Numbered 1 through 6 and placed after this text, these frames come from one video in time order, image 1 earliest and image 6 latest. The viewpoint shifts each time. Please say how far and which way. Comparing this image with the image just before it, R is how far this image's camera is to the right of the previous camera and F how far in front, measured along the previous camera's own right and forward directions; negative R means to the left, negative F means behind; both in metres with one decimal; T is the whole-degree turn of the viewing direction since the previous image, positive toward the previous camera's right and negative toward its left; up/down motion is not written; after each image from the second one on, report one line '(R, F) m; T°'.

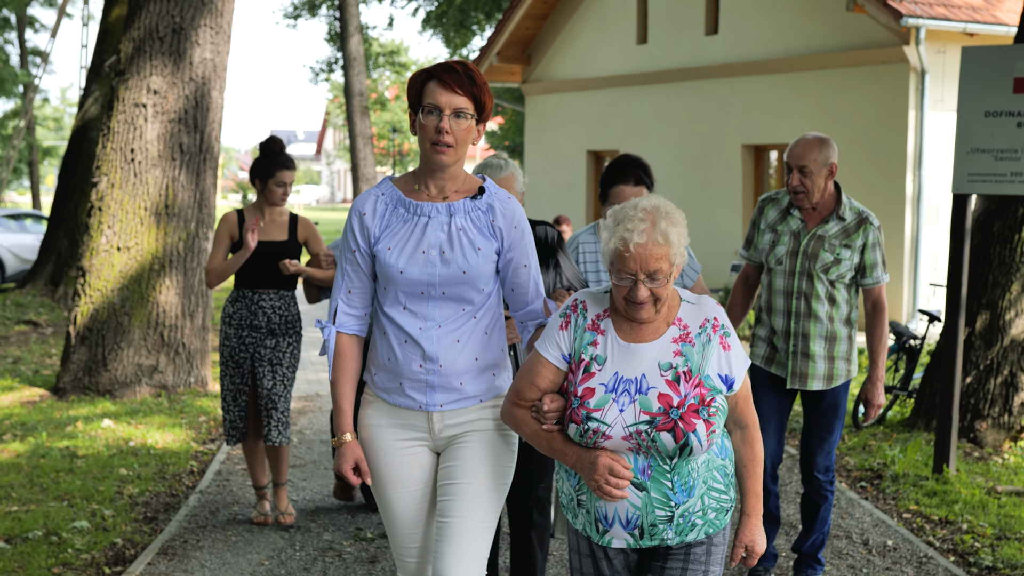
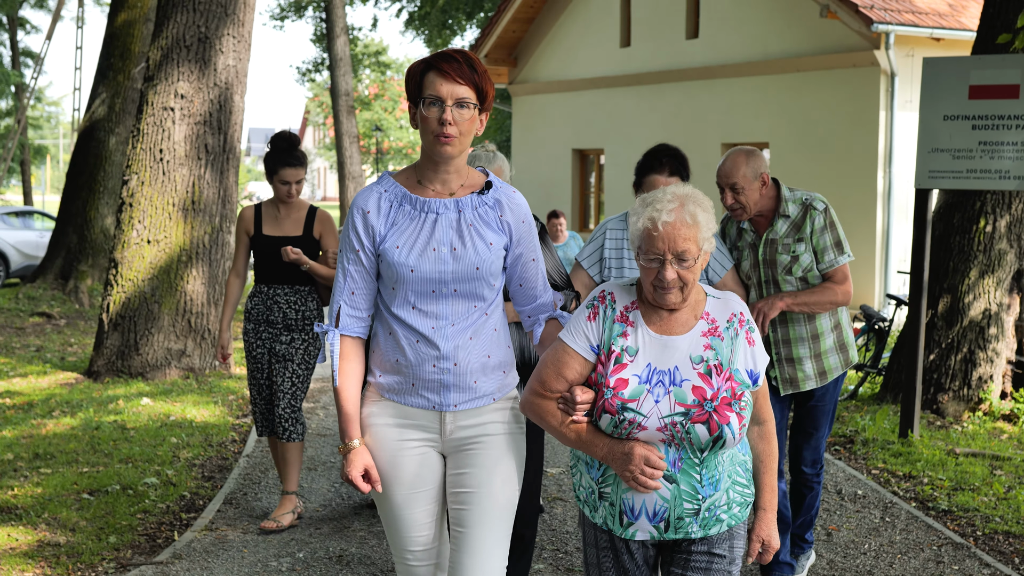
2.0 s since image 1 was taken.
(-0.2, -0.7) m; +1°
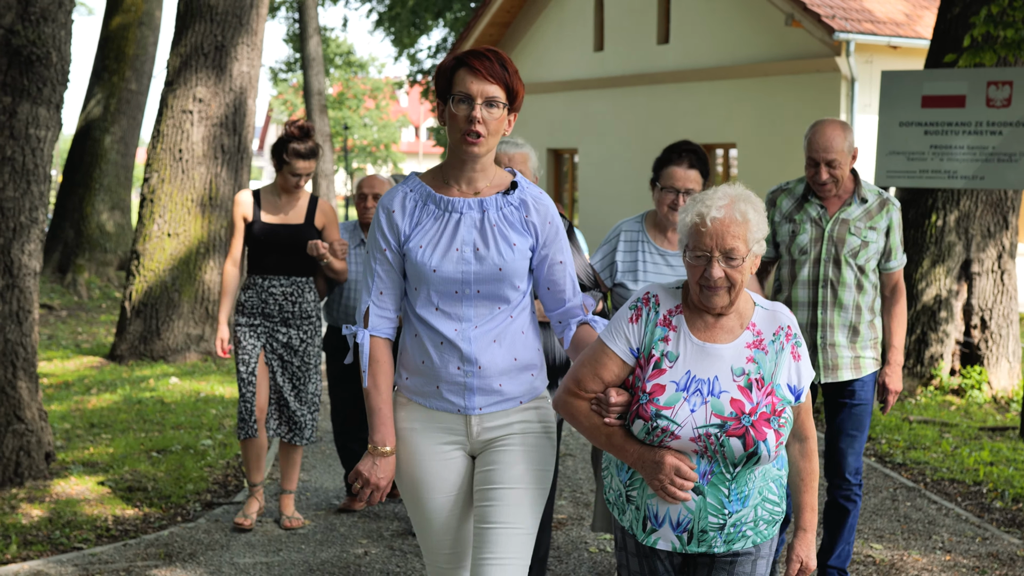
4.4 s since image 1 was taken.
(-0.4, -0.8) m; +2°
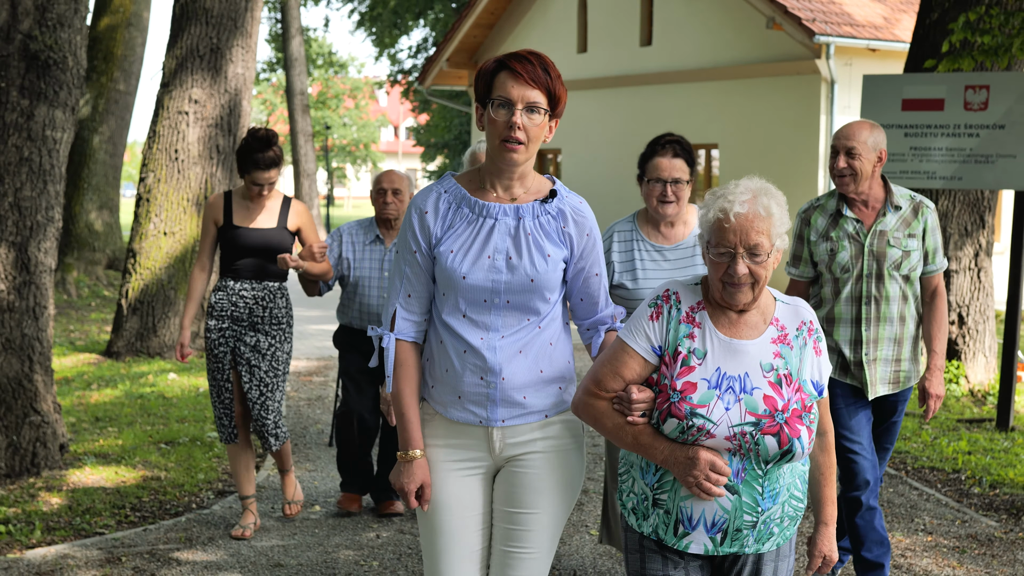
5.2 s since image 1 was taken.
(-0.1, -0.2) m; +1°
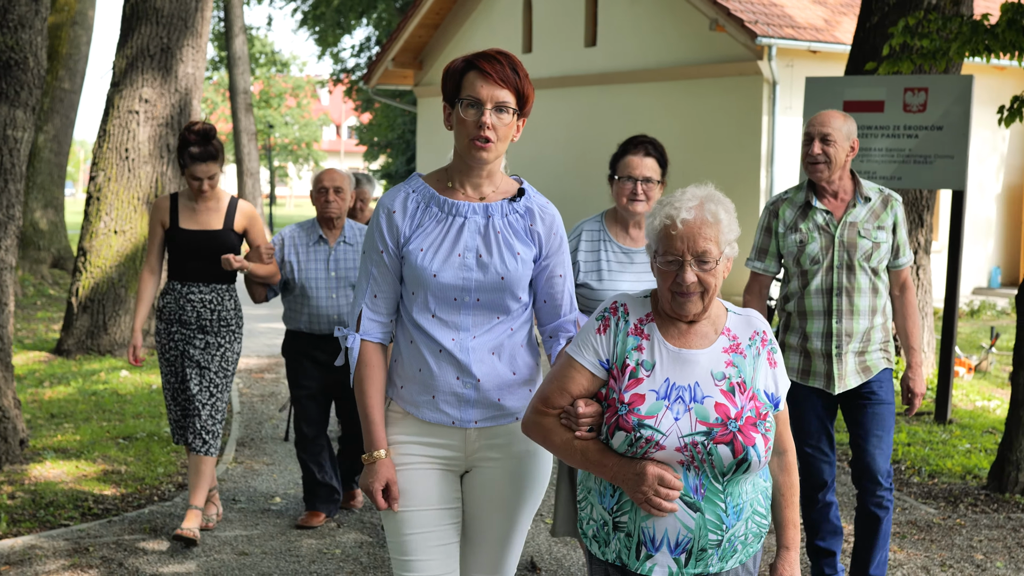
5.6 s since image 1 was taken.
(-0.1, -0.1) m; +3°
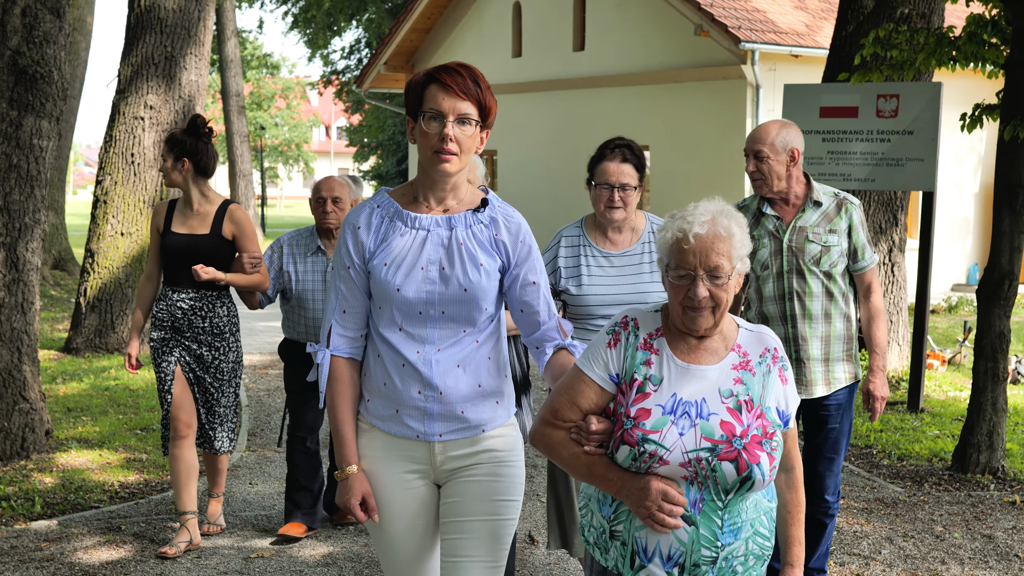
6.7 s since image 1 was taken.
(0.0, -0.4) m; +1°
